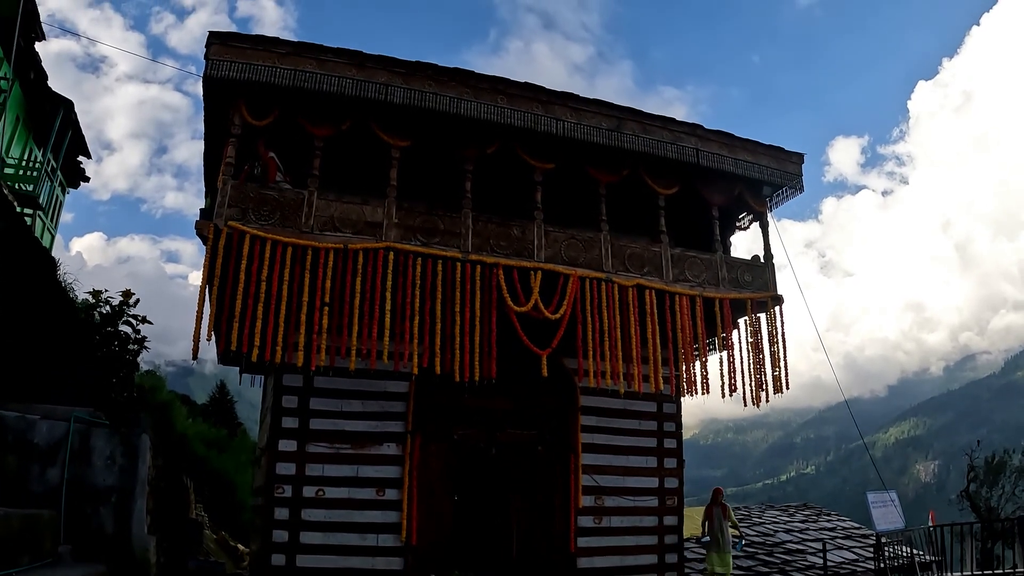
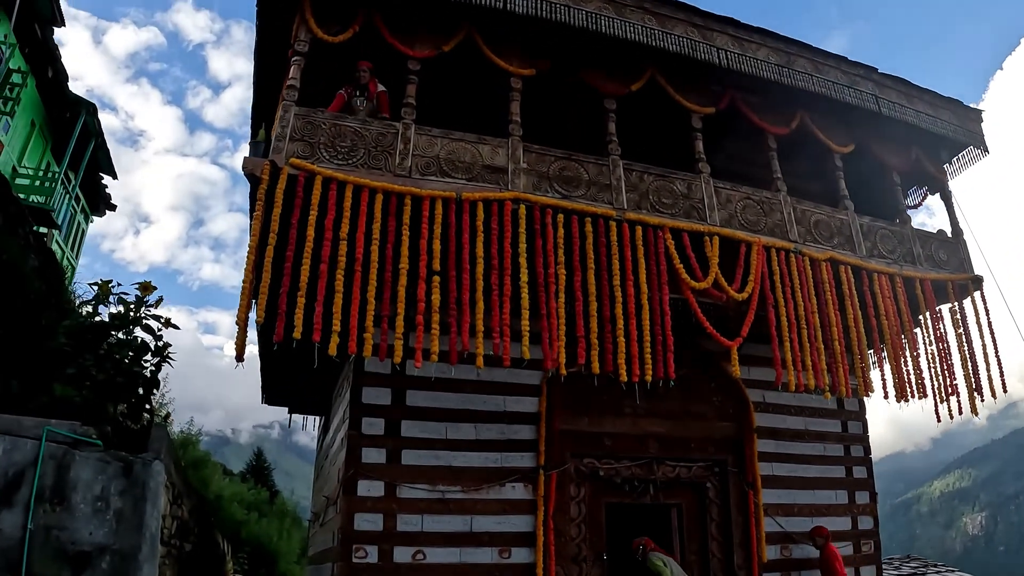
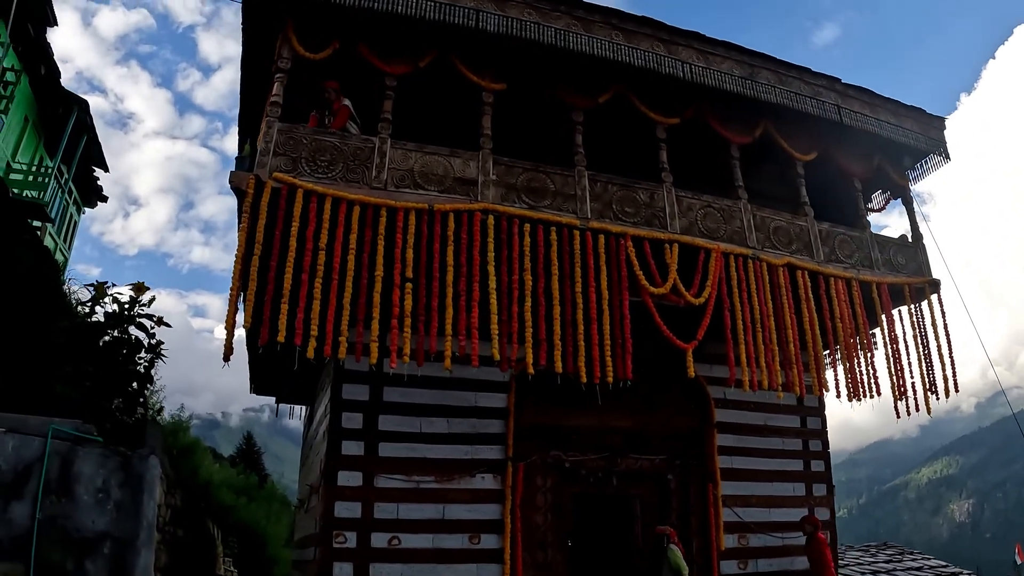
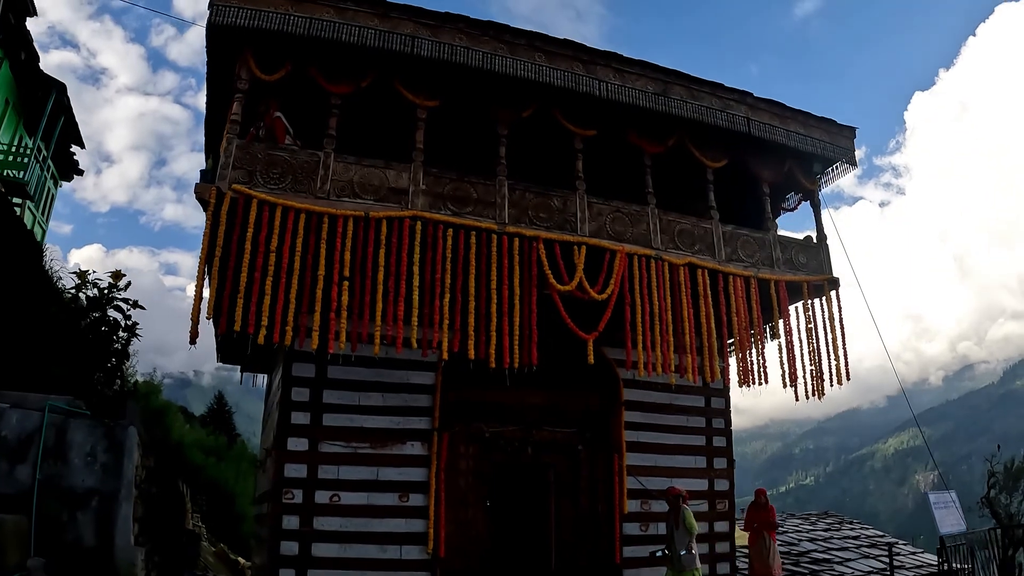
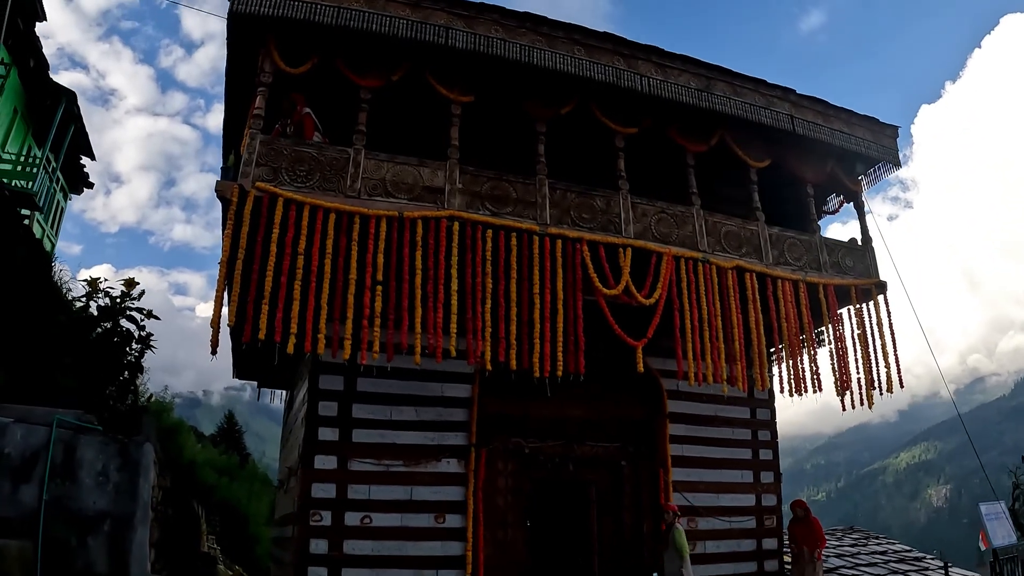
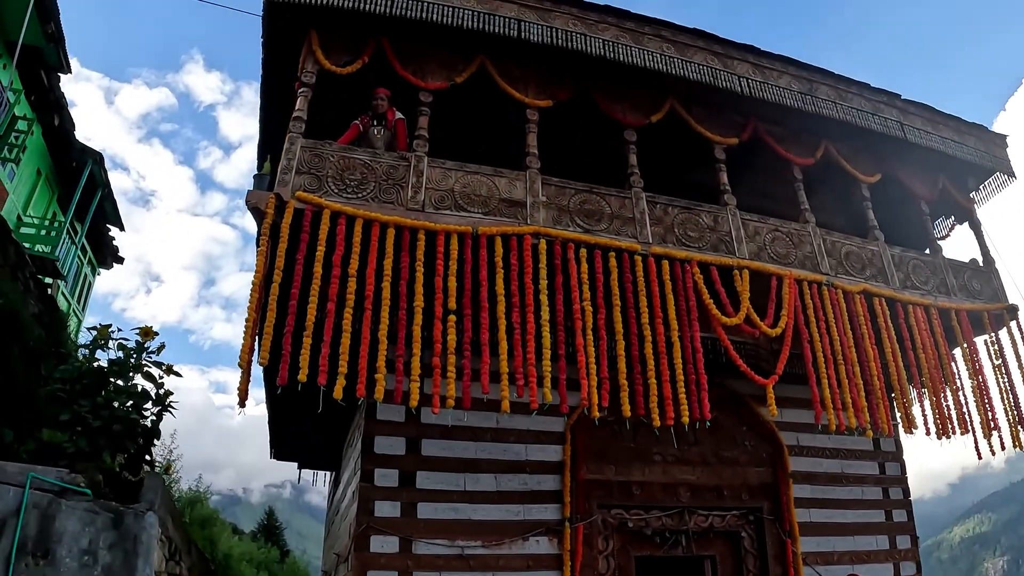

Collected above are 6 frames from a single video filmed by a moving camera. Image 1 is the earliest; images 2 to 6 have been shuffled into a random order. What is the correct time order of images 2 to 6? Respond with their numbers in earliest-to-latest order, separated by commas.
4, 5, 3, 2, 6
